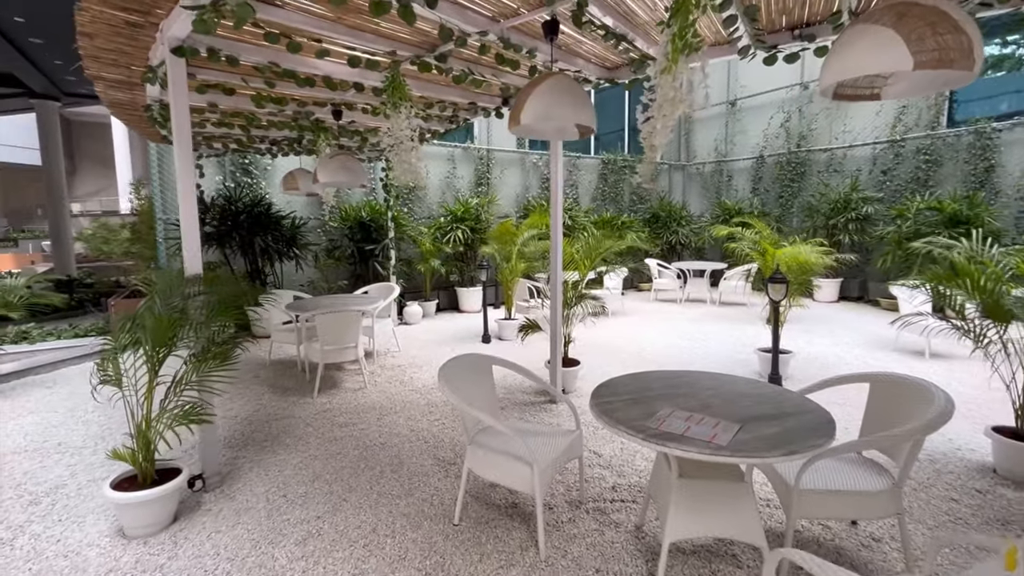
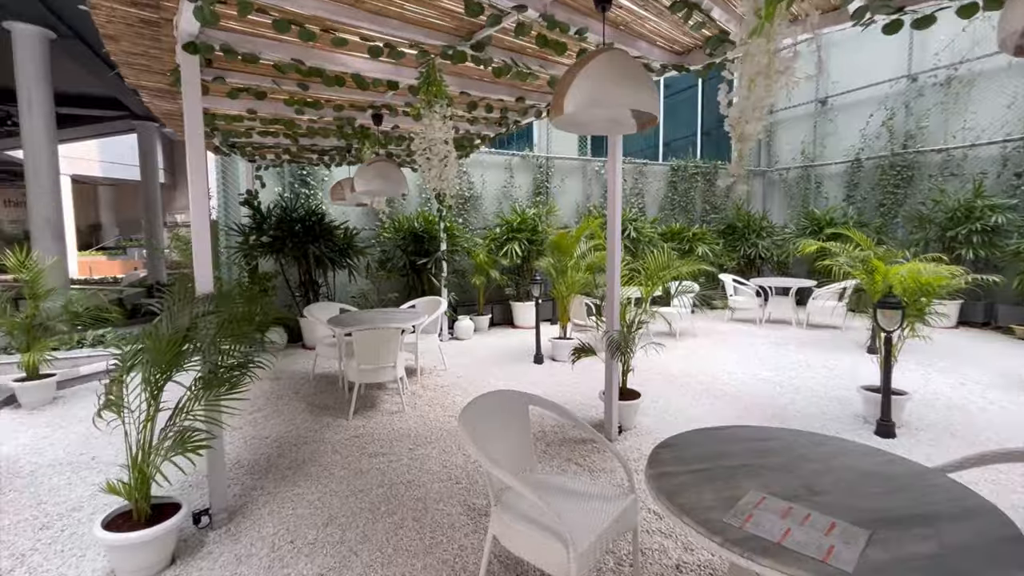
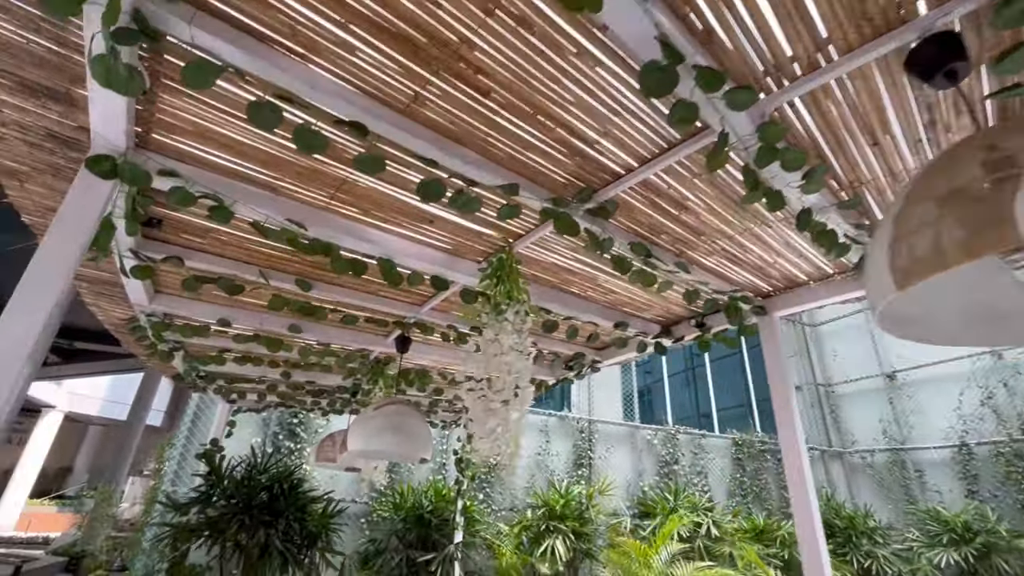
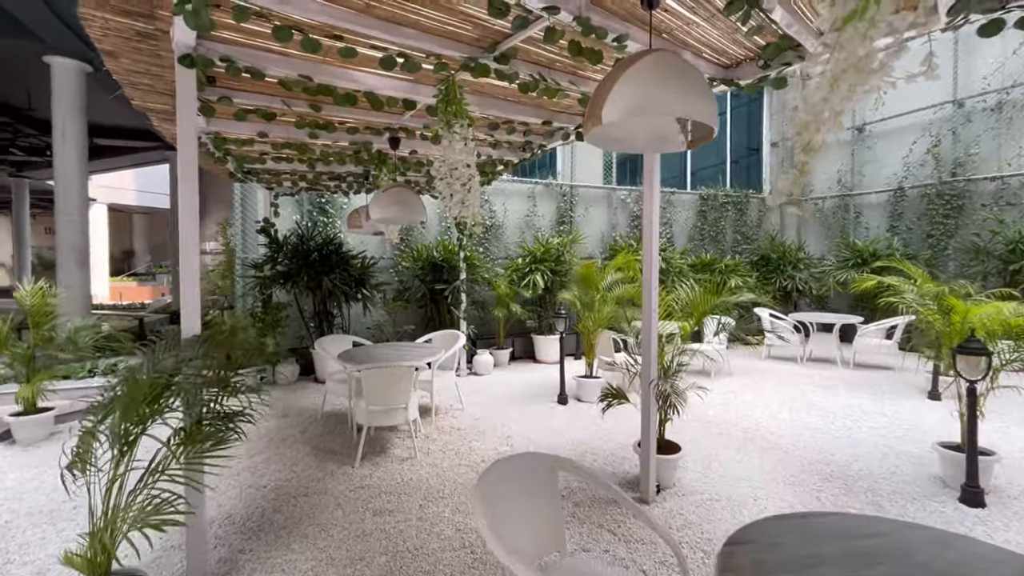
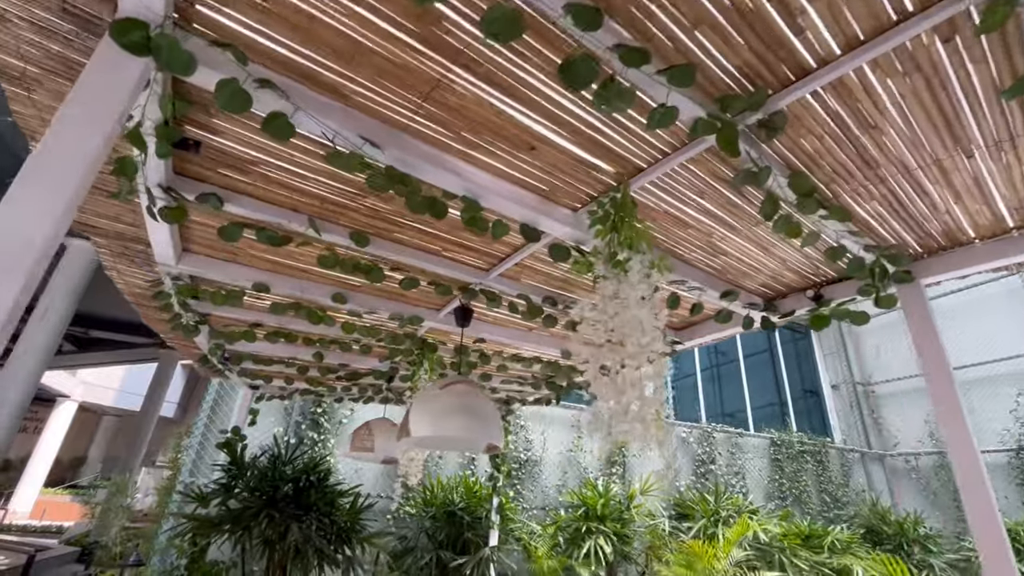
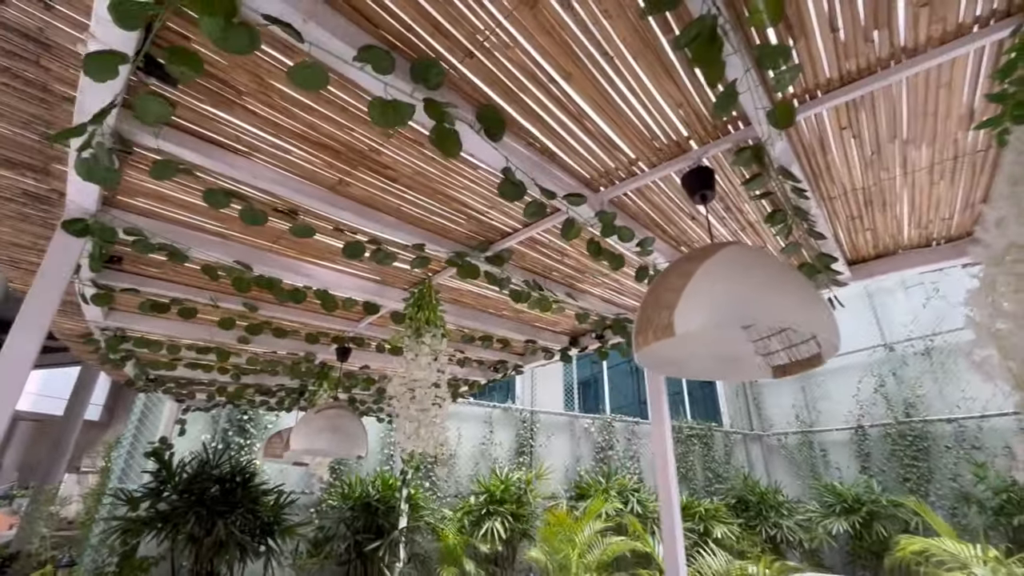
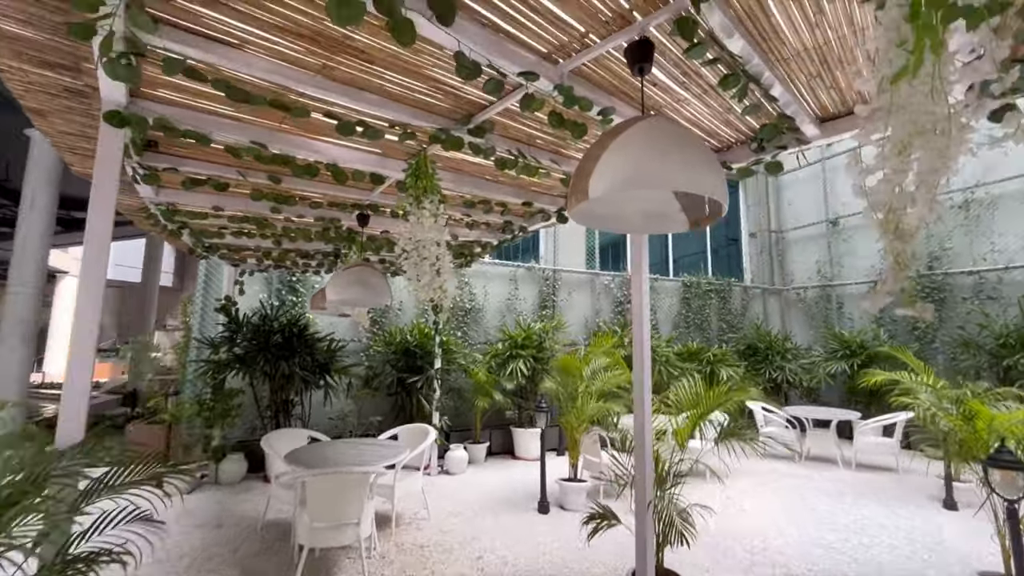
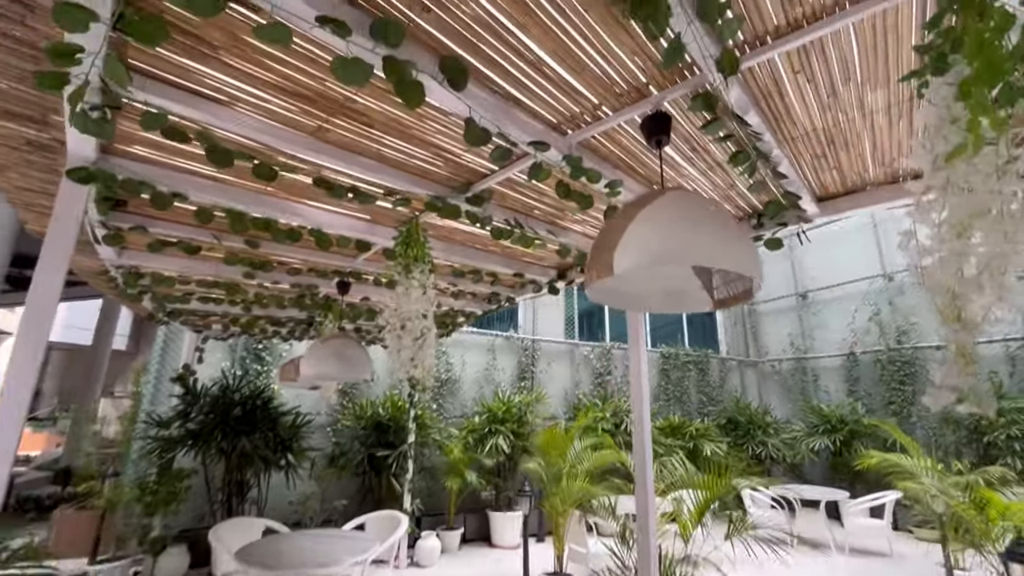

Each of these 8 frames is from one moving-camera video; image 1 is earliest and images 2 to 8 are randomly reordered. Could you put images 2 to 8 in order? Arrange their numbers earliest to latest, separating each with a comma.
2, 4, 7, 8, 6, 3, 5
